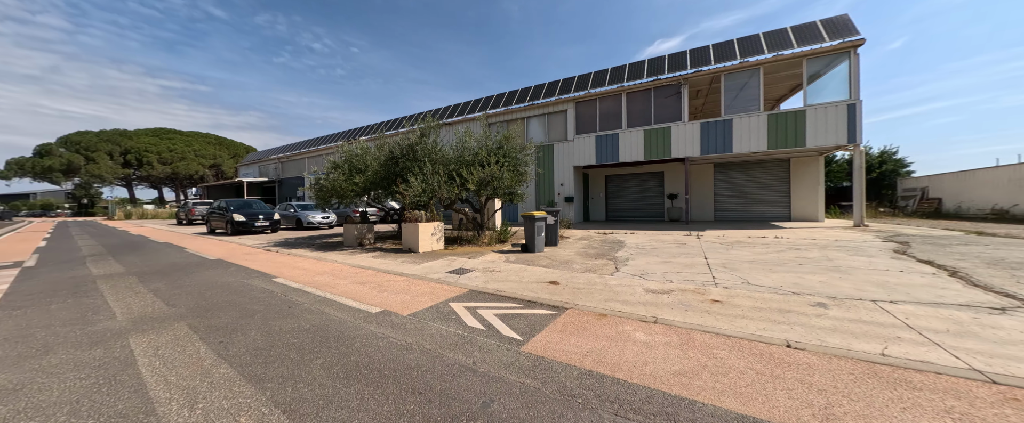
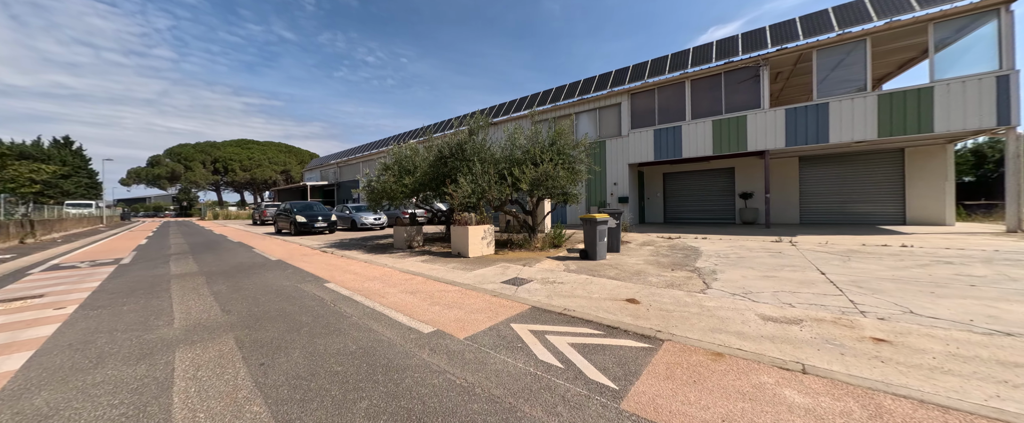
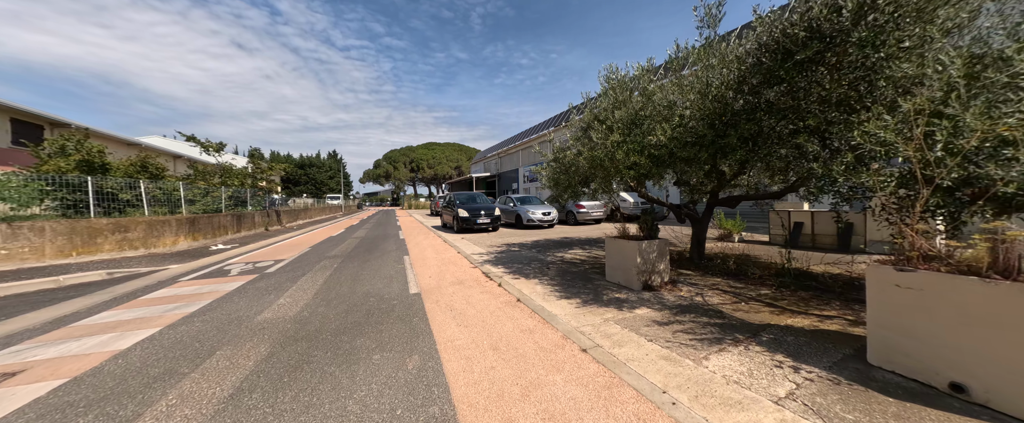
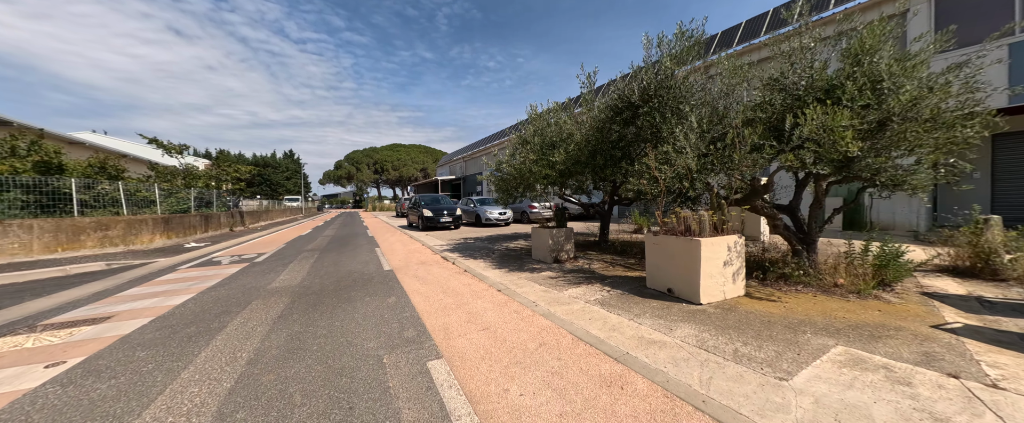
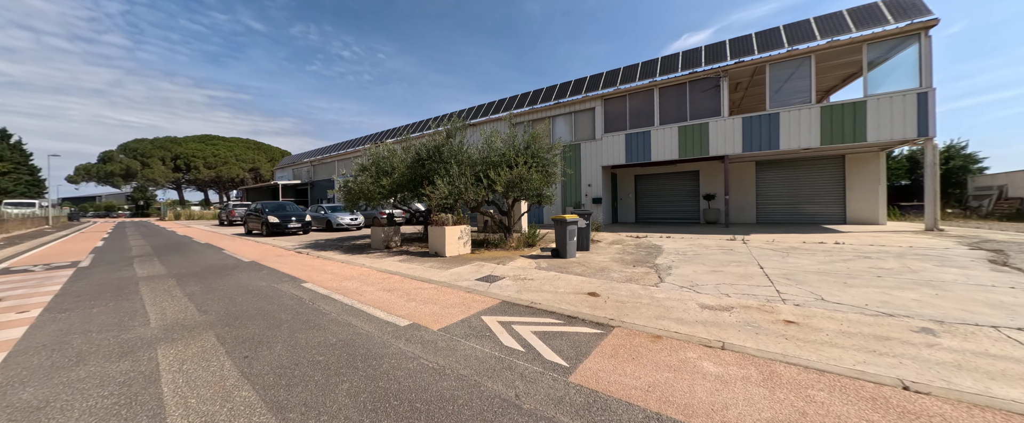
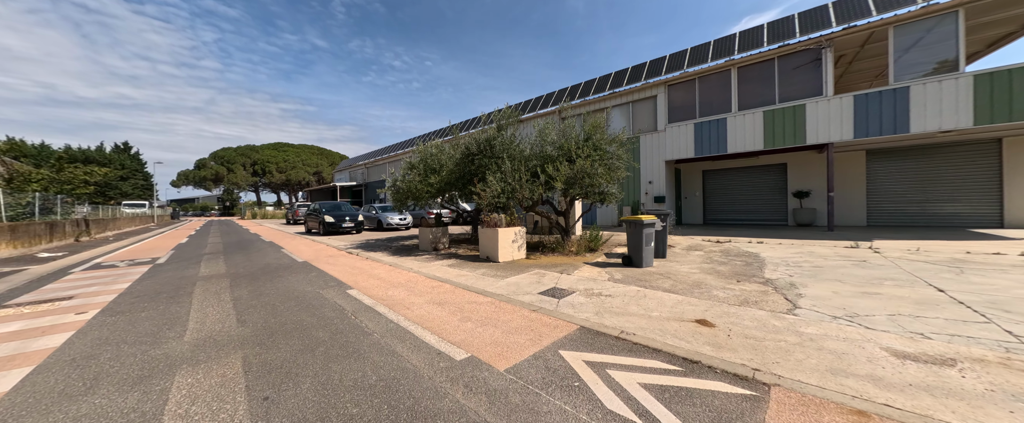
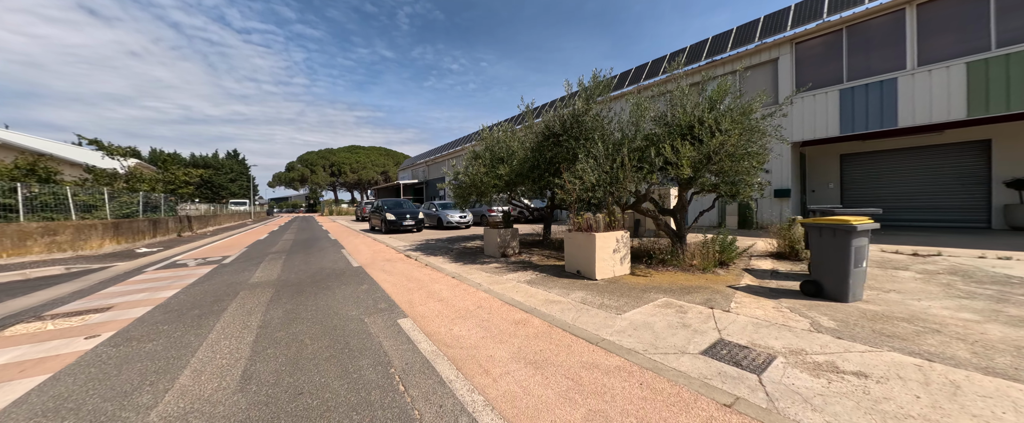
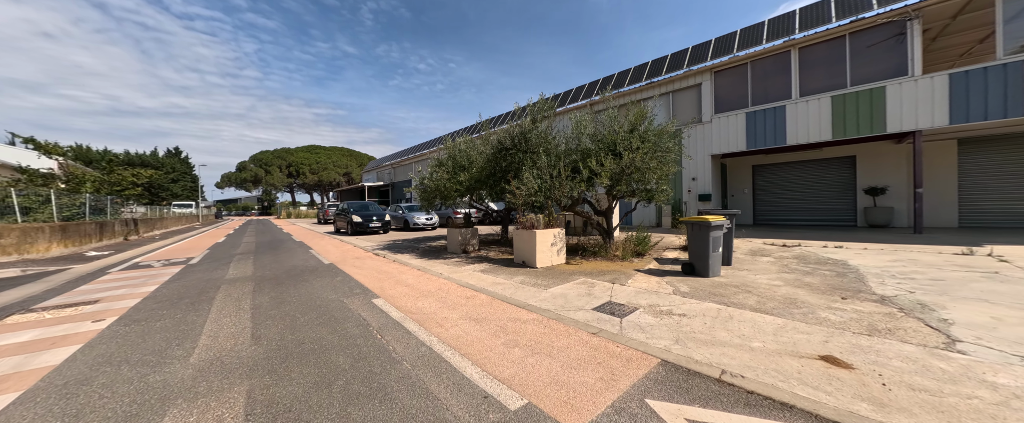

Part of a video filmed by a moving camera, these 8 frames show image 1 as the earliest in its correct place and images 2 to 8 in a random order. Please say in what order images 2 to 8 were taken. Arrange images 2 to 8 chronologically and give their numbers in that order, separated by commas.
5, 2, 6, 8, 7, 4, 3
